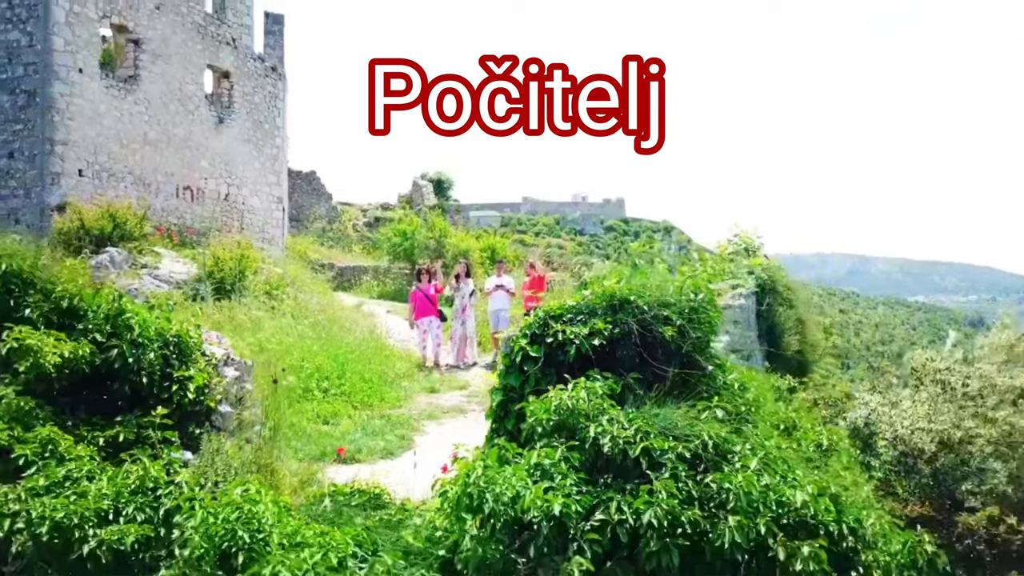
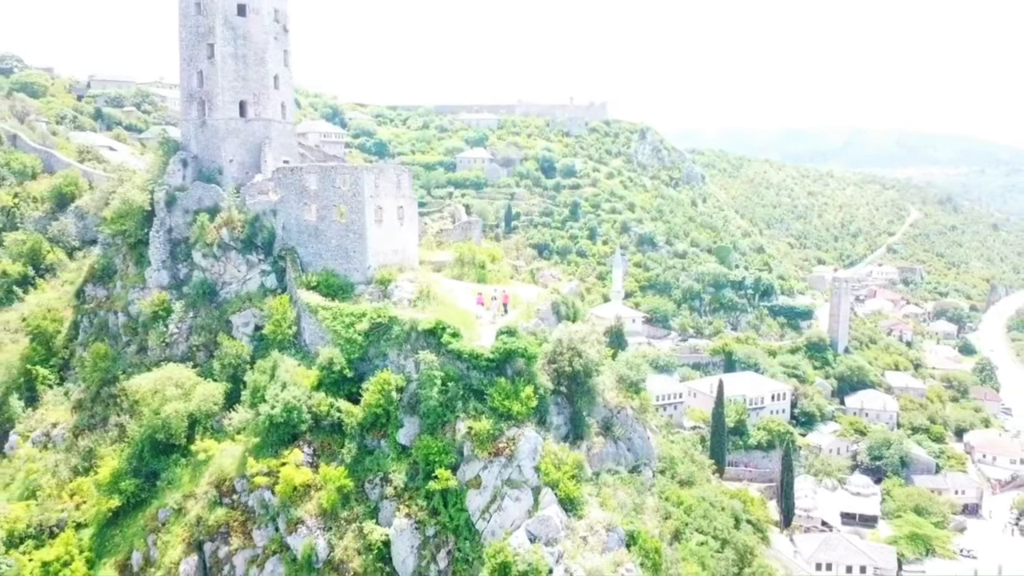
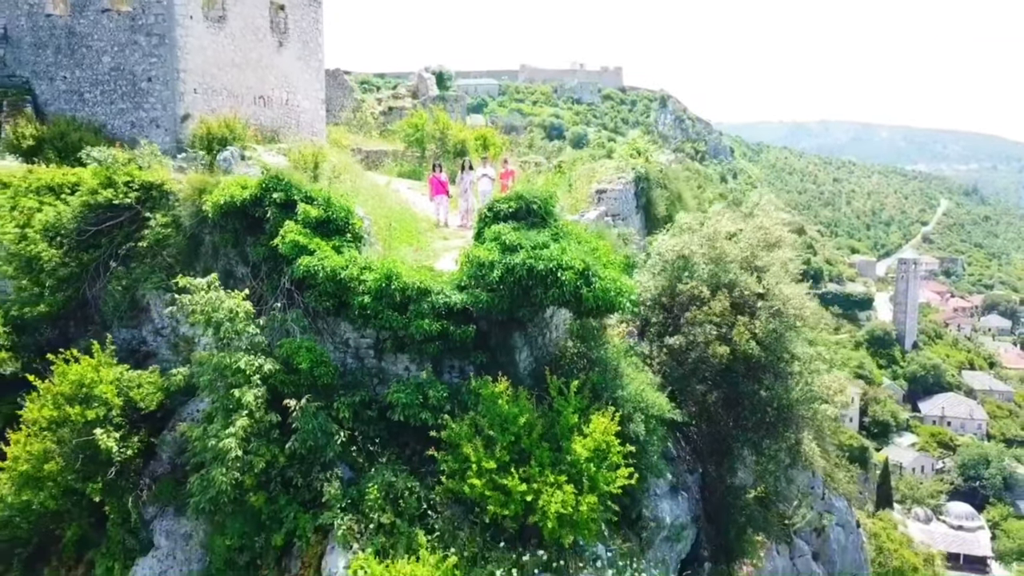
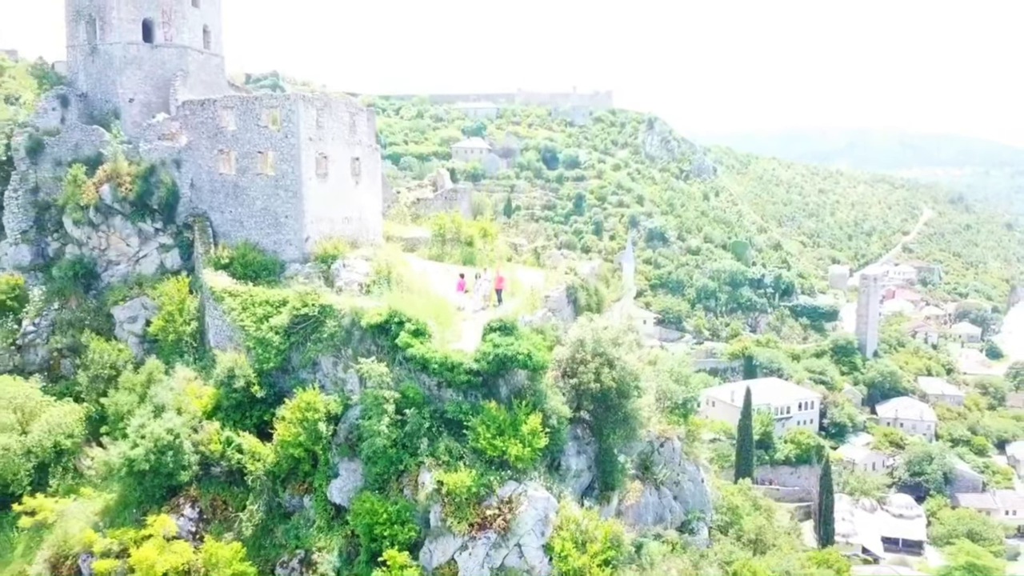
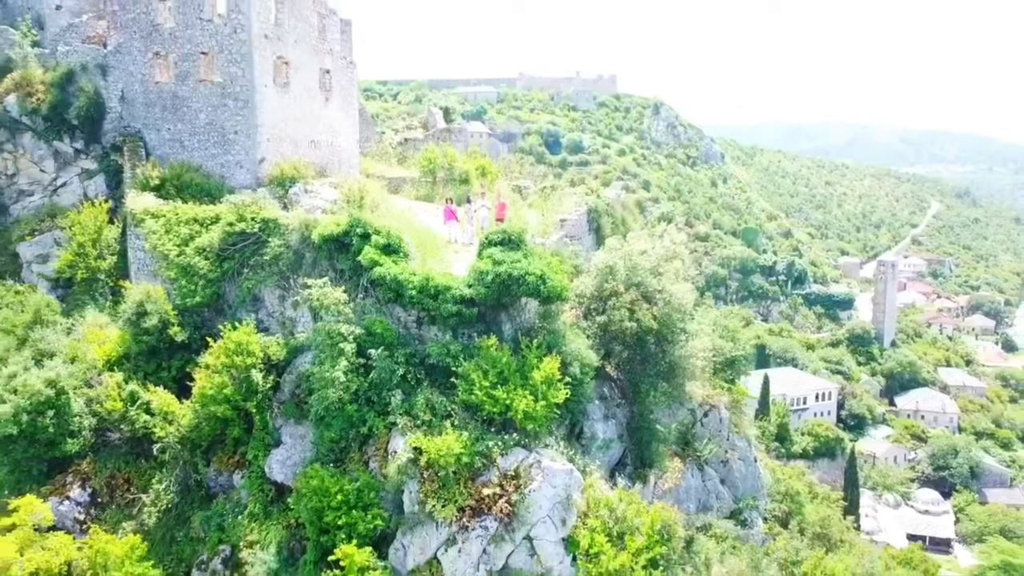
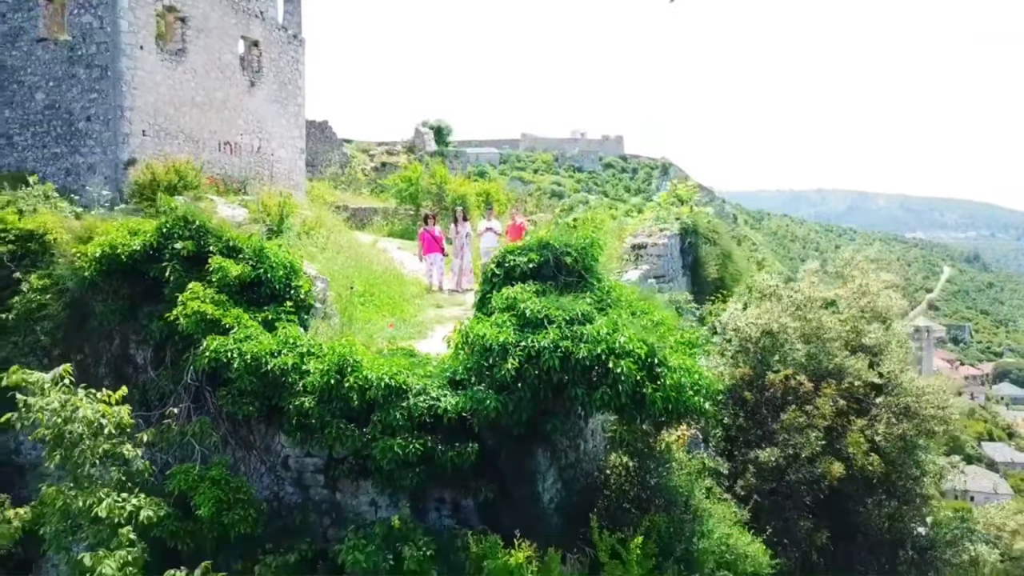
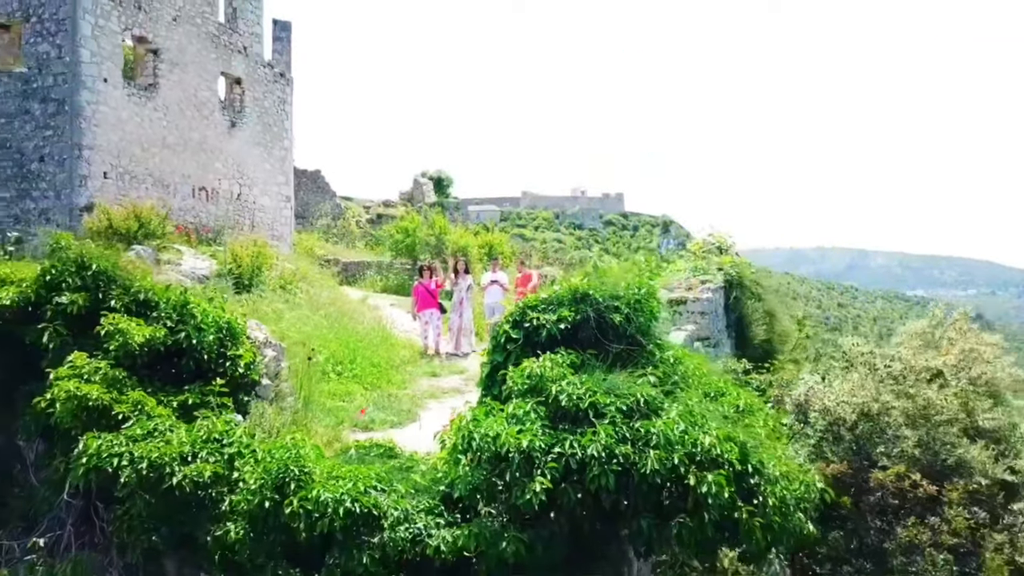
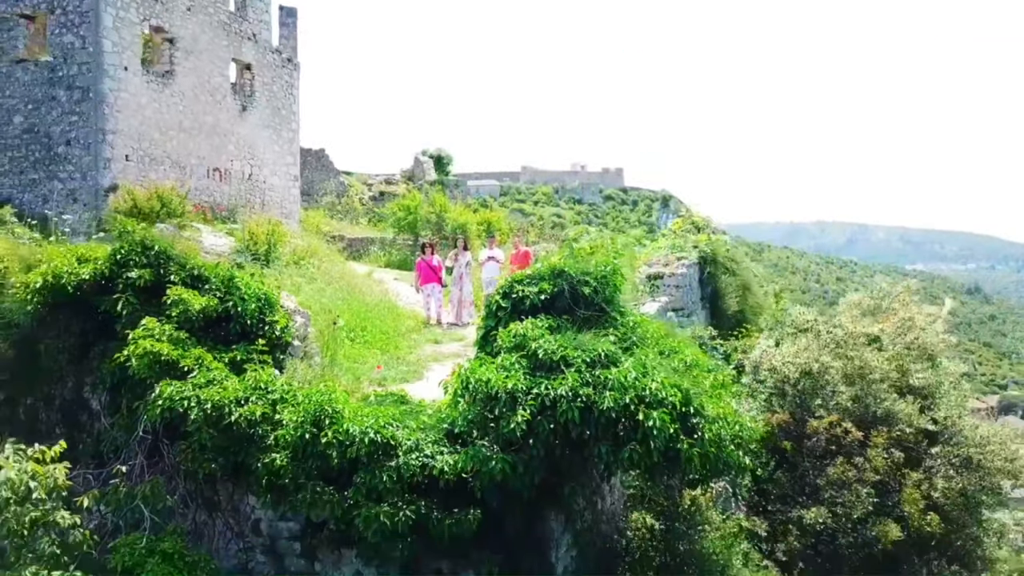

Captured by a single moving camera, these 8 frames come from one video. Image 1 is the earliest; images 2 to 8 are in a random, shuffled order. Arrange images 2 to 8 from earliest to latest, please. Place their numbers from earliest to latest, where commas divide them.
7, 8, 6, 3, 5, 4, 2
